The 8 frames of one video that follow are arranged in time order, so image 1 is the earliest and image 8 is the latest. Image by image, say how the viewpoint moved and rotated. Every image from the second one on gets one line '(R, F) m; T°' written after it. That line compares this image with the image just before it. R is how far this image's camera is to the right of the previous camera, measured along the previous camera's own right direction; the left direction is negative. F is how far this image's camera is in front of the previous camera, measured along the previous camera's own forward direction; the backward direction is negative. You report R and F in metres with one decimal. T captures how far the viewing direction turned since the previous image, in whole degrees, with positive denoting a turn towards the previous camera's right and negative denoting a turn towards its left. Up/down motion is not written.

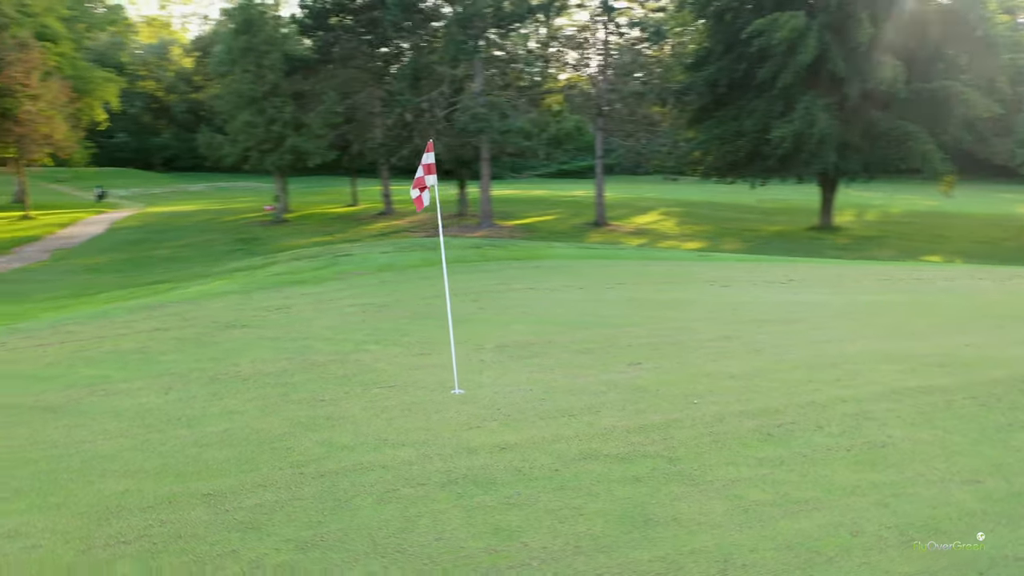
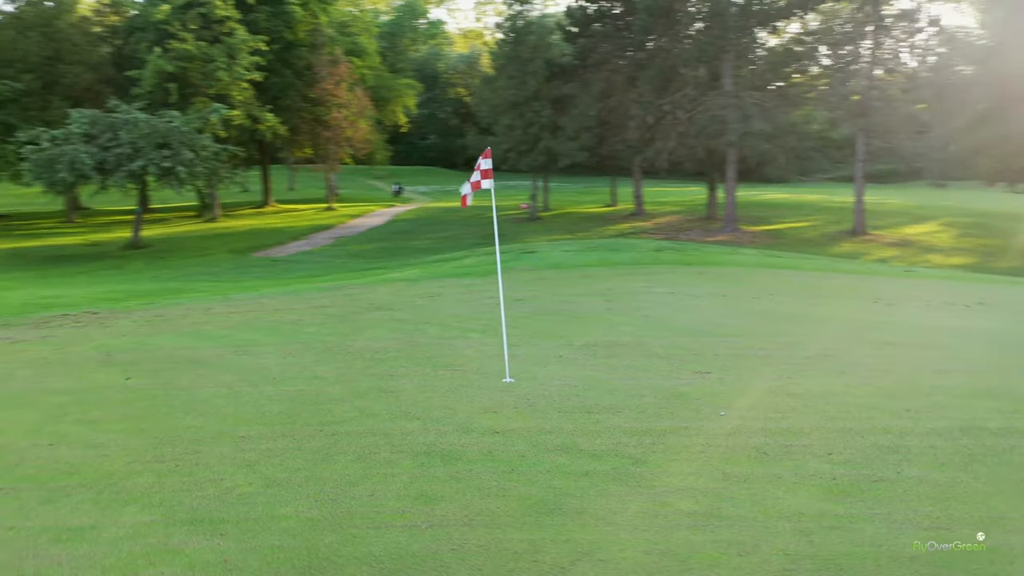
(+2.0, -0.1) m; -20°
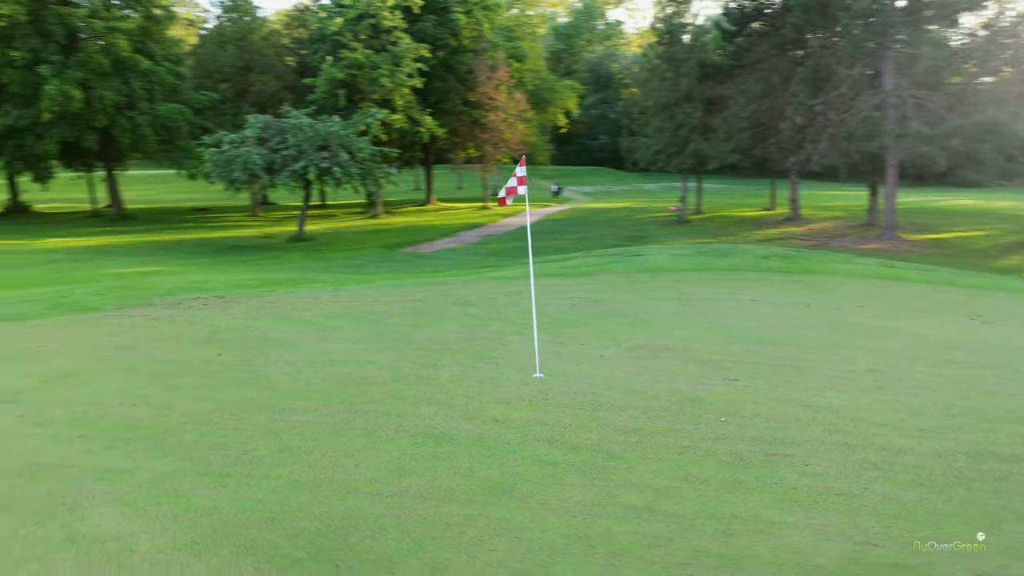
(+1.3, -0.3) m; -12°
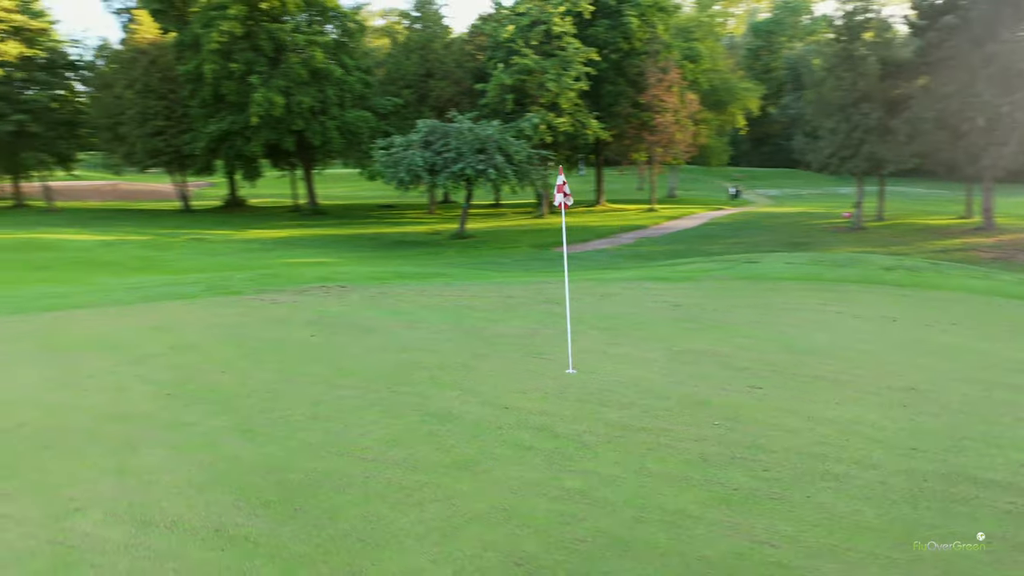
(+1.5, -0.4) m; -14°
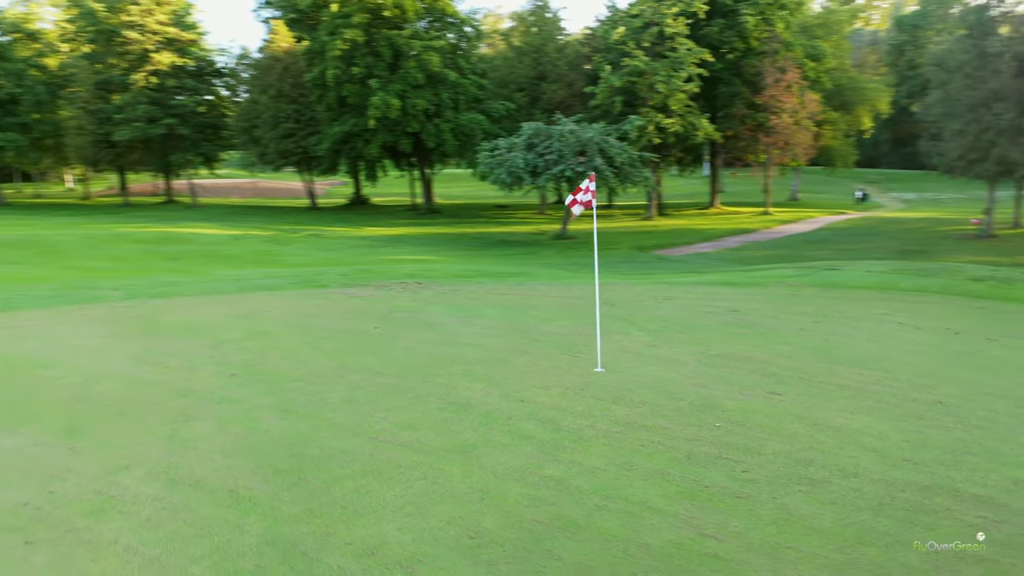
(+0.9, -0.4) m; -9°
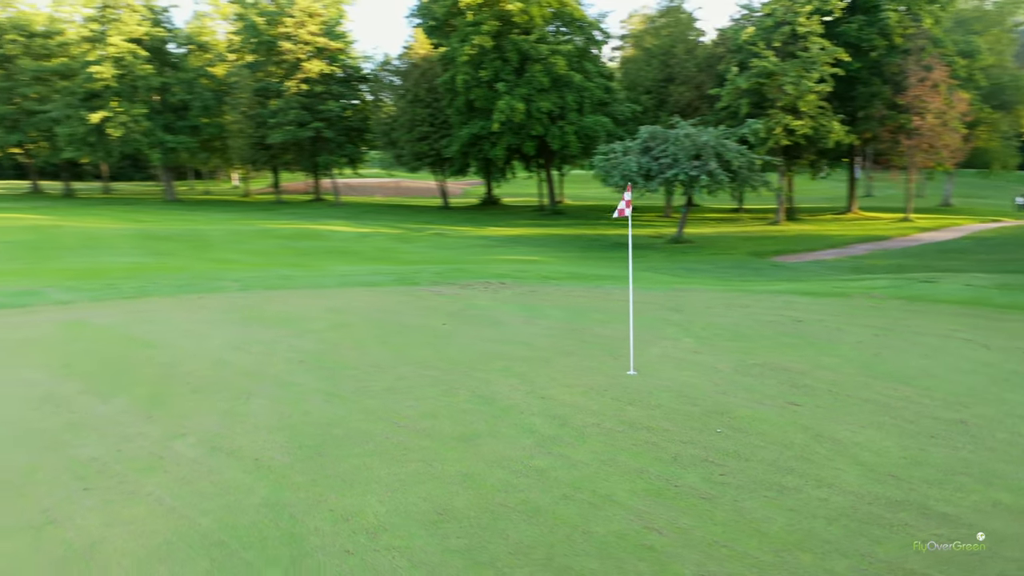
(+1.1, -0.4) m; -10°
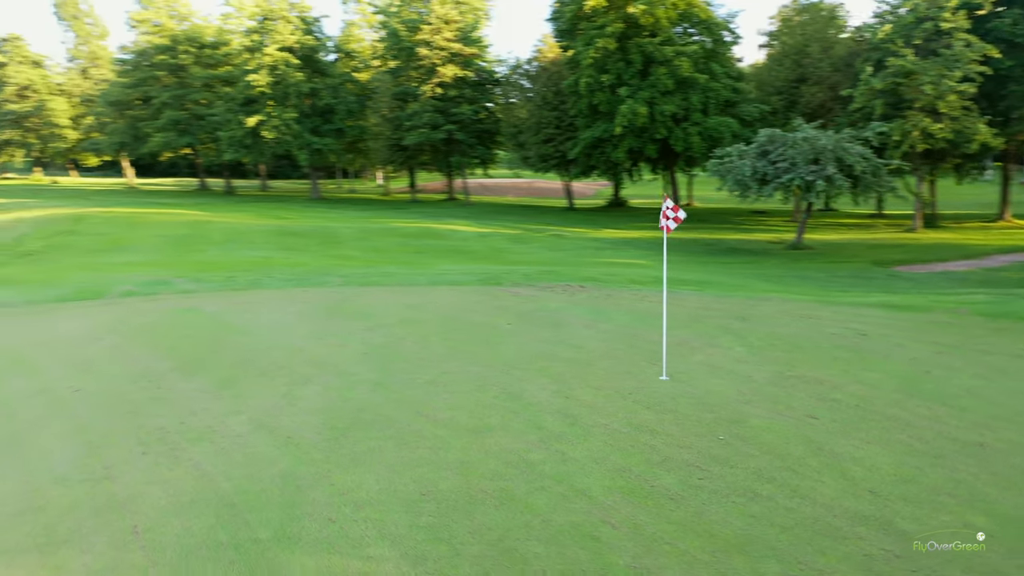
(+1.1, -0.4) m; -10°
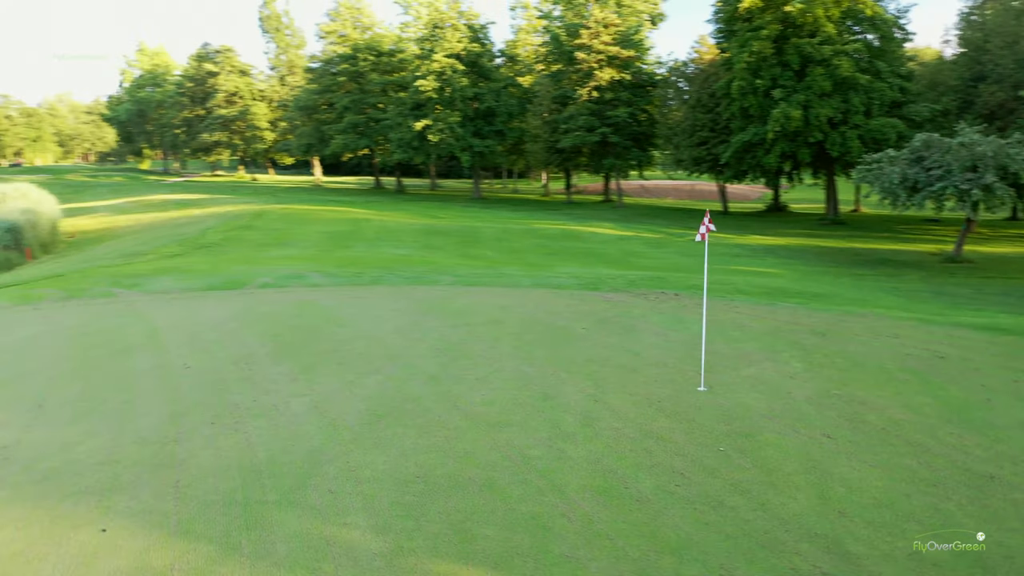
(+1.4, -0.4) m; -12°
